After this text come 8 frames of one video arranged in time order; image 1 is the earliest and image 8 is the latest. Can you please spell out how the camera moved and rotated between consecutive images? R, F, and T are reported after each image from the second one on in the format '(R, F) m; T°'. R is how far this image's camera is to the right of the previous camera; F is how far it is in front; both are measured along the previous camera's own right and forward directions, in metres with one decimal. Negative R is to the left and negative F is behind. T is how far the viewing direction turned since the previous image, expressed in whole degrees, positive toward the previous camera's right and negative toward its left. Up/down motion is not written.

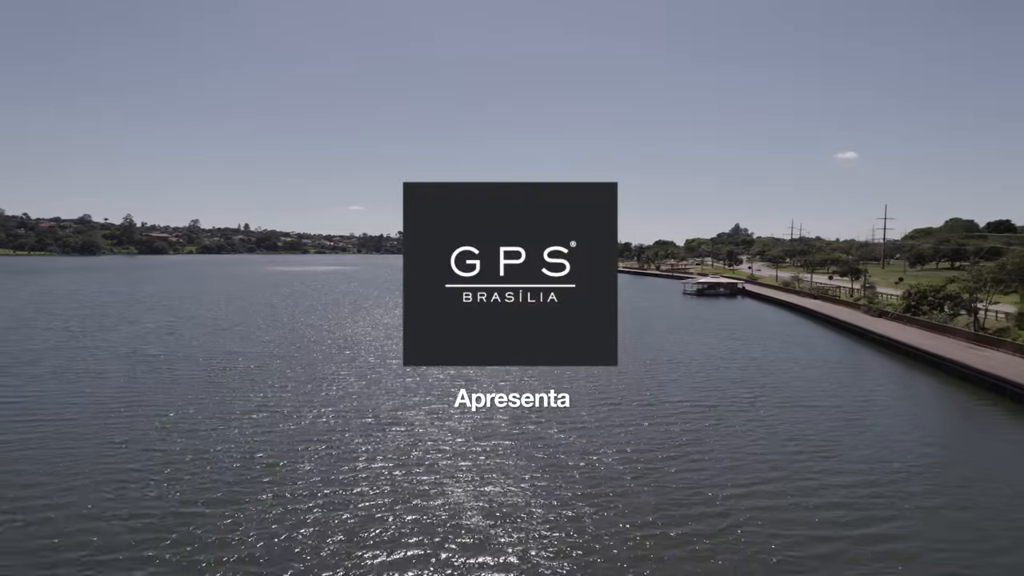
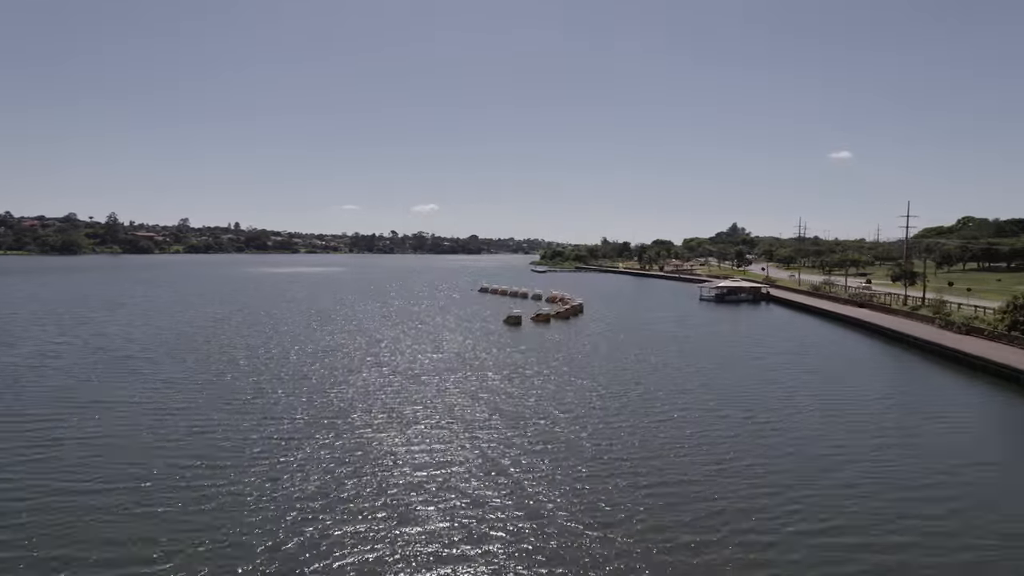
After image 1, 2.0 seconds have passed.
(-0.1, +7.0) m; 0°
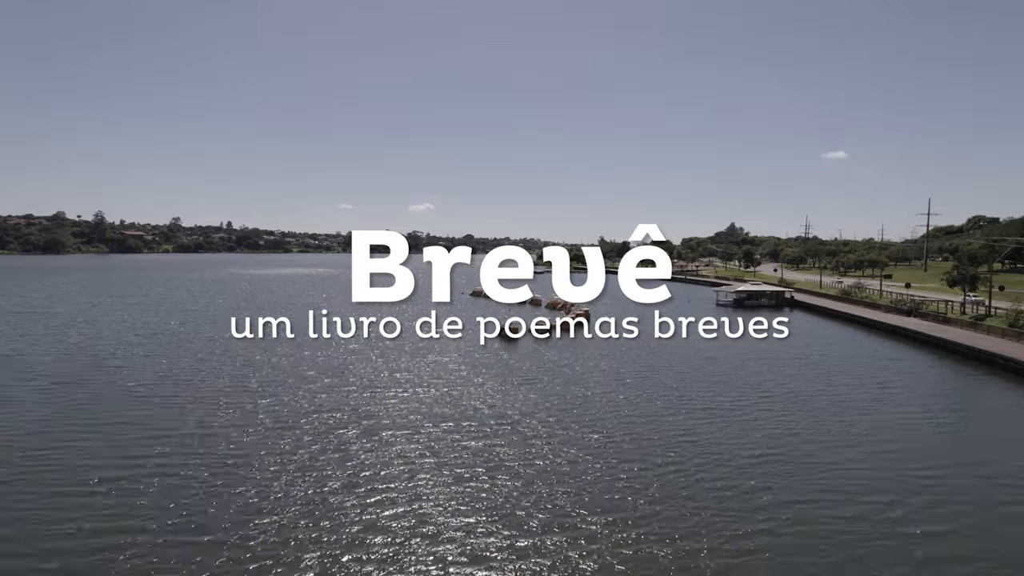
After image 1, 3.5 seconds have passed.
(-0.2, +5.5) m; 0°
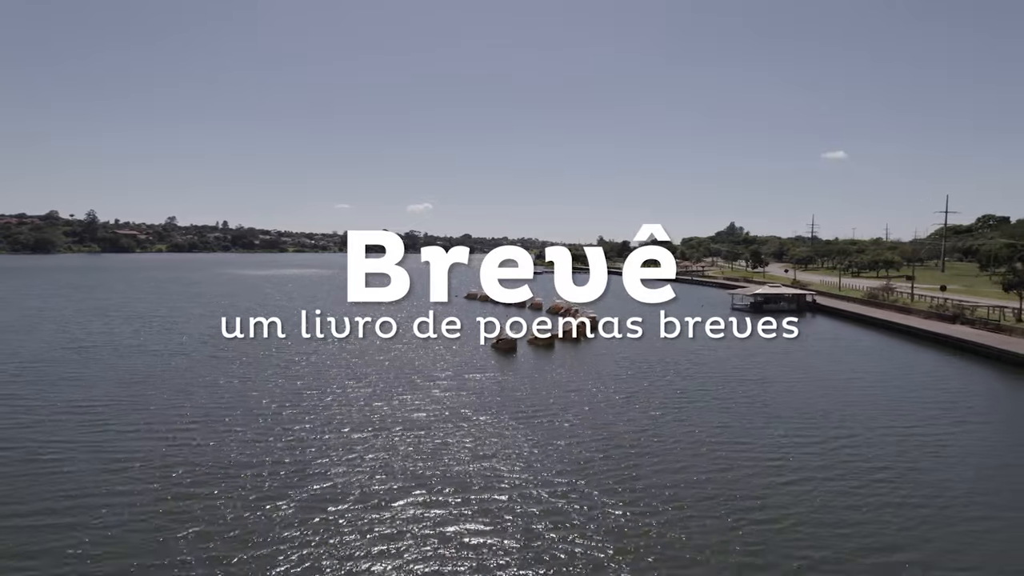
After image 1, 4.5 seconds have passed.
(0.0, +4.0) m; 0°
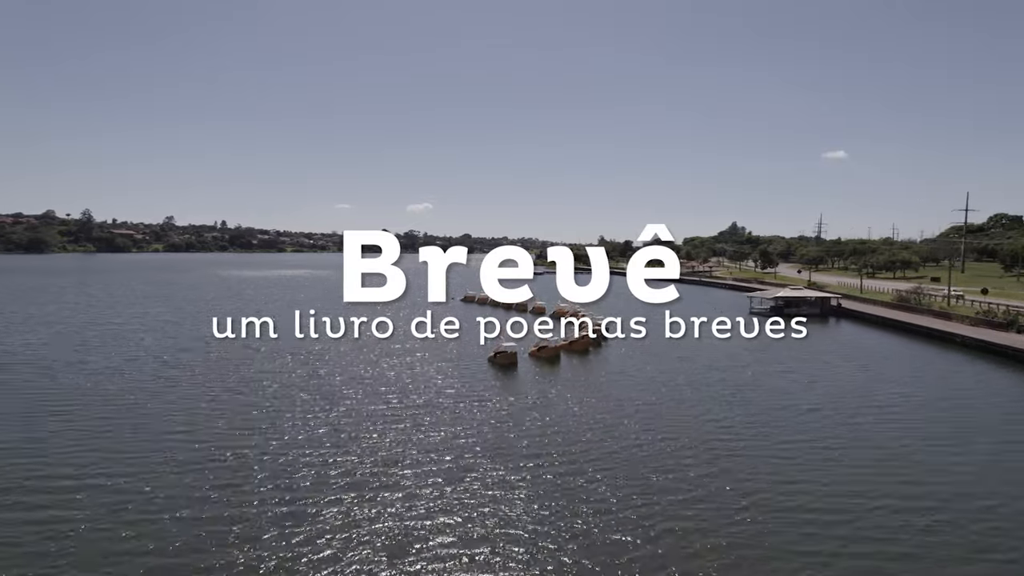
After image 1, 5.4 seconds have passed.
(-0.1, +3.5) m; 0°
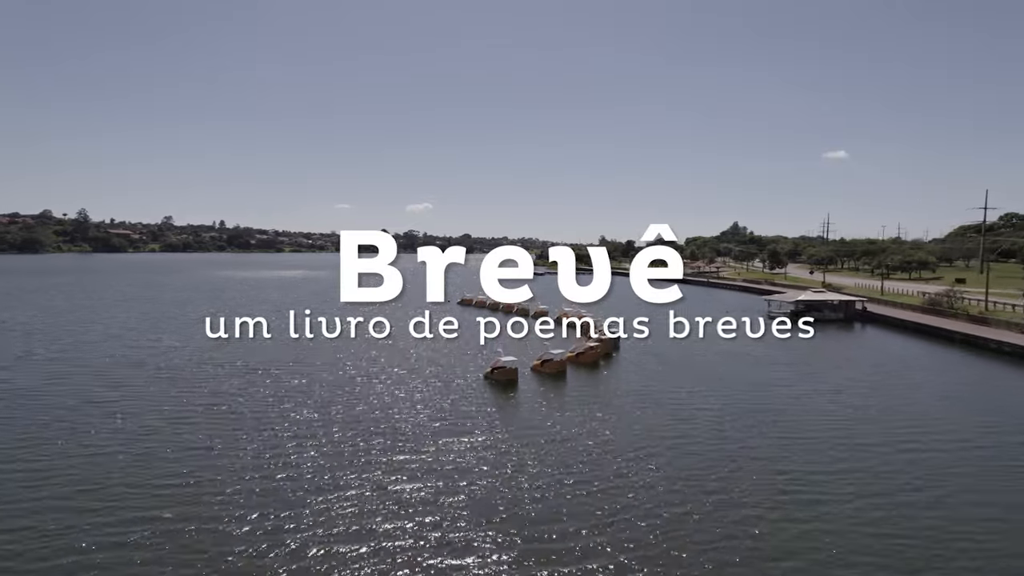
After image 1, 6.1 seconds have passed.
(-0.1, +3.0) m; 0°
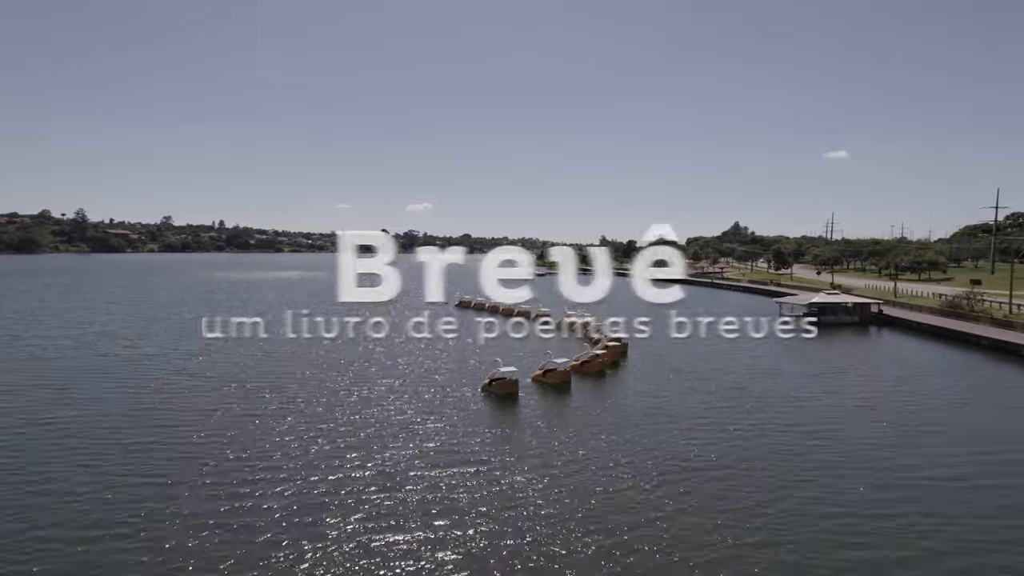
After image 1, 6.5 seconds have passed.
(-0.1, +1.6) m; 0°
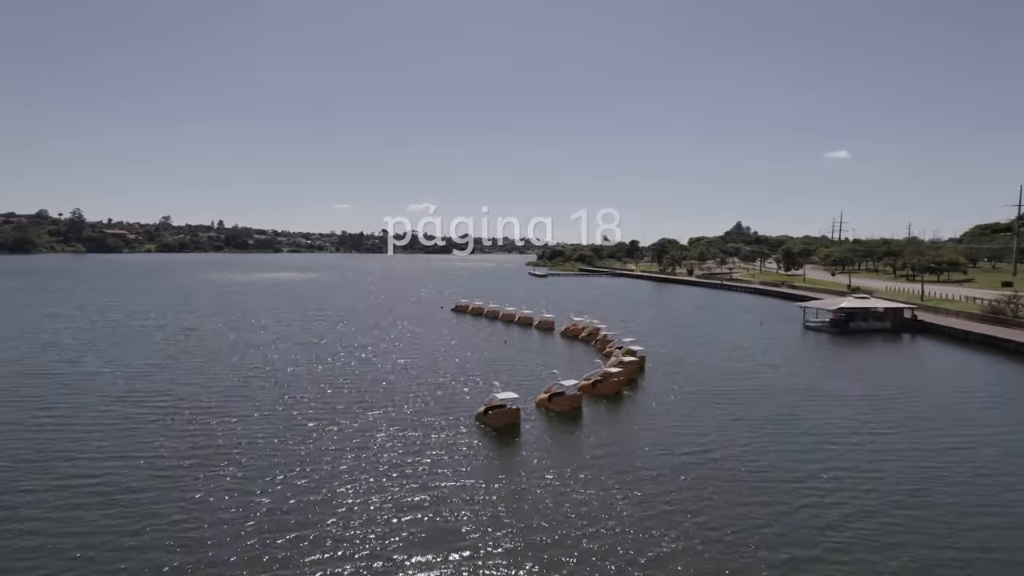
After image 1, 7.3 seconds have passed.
(-0.2, +2.9) m; 0°
